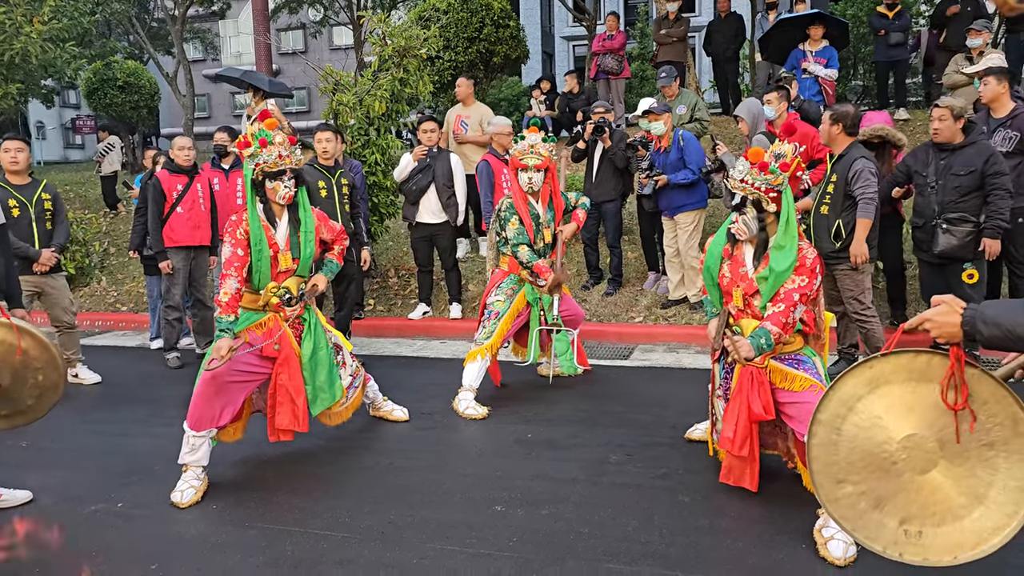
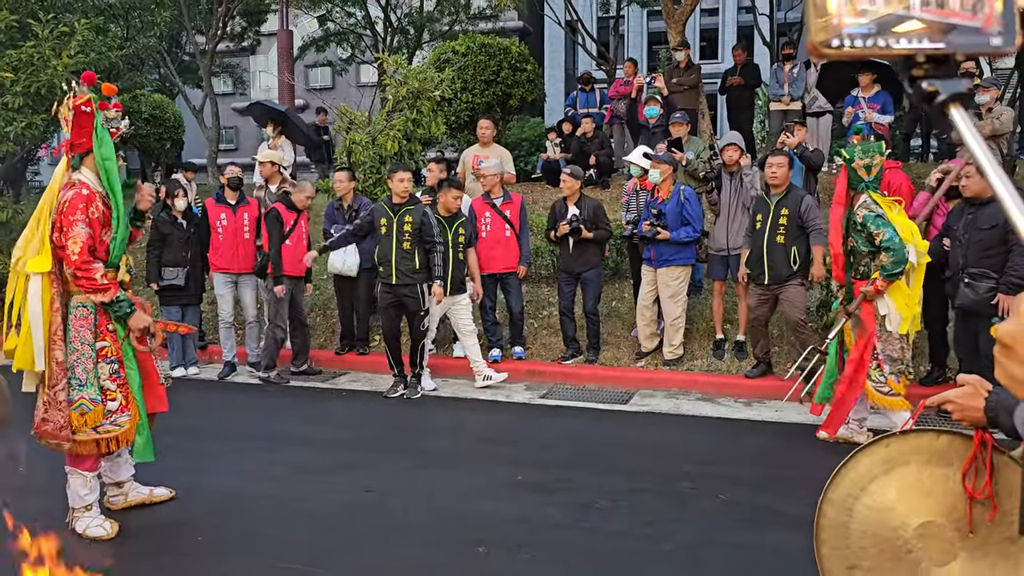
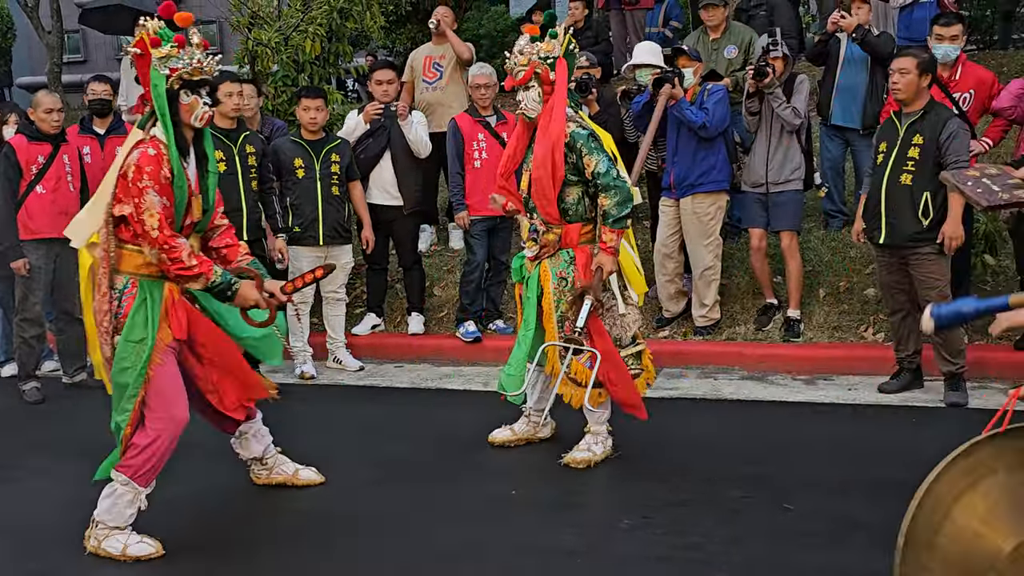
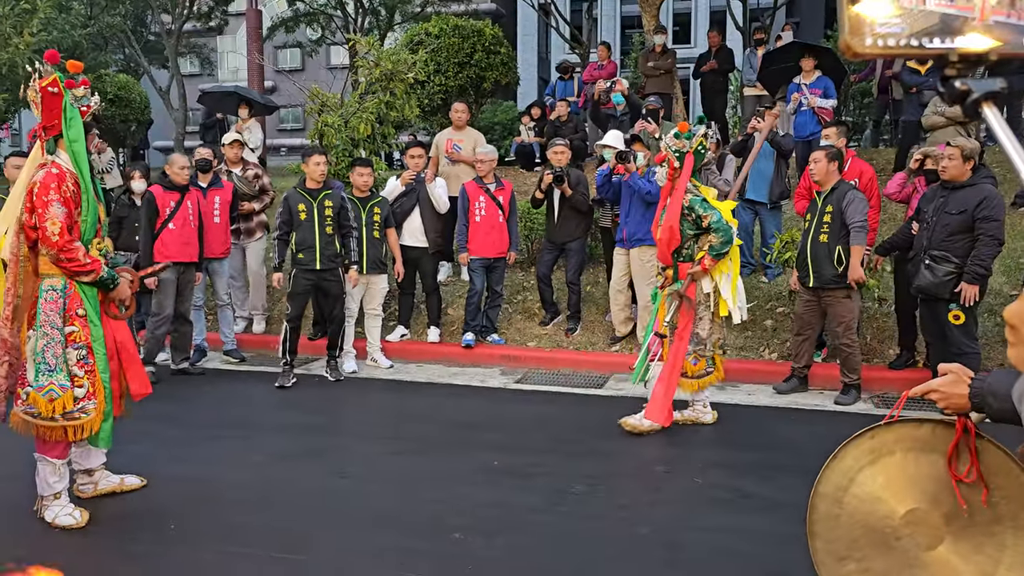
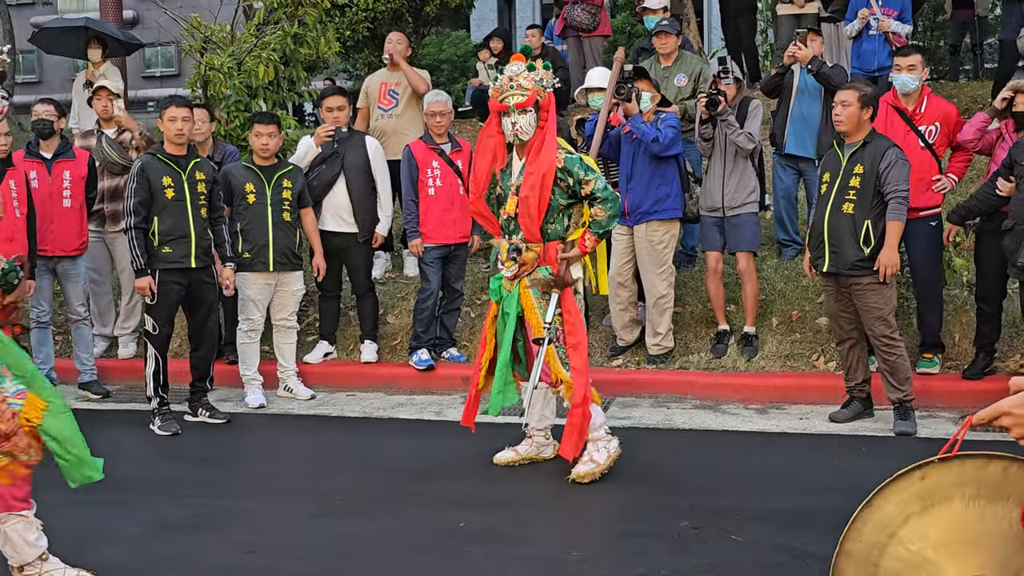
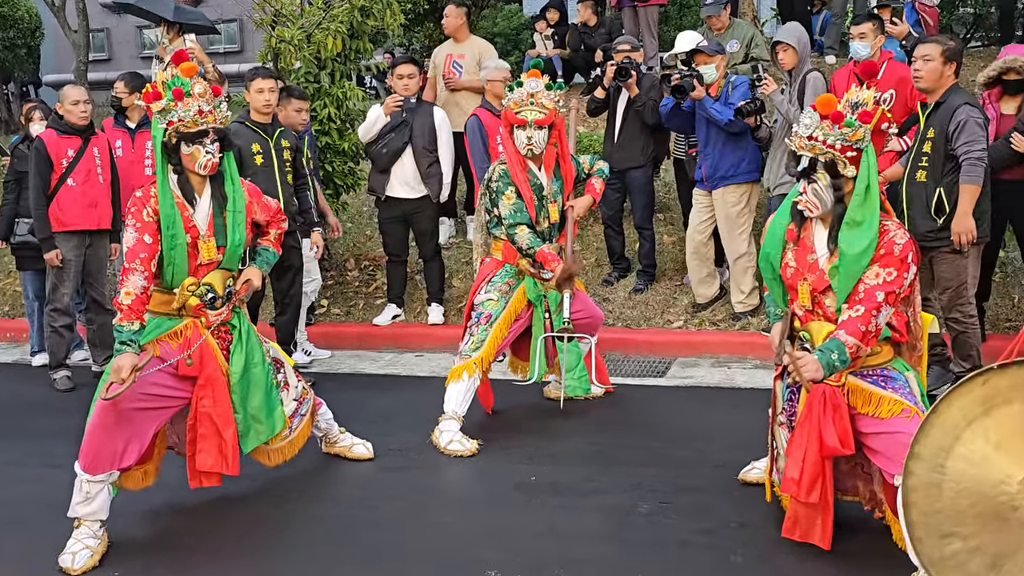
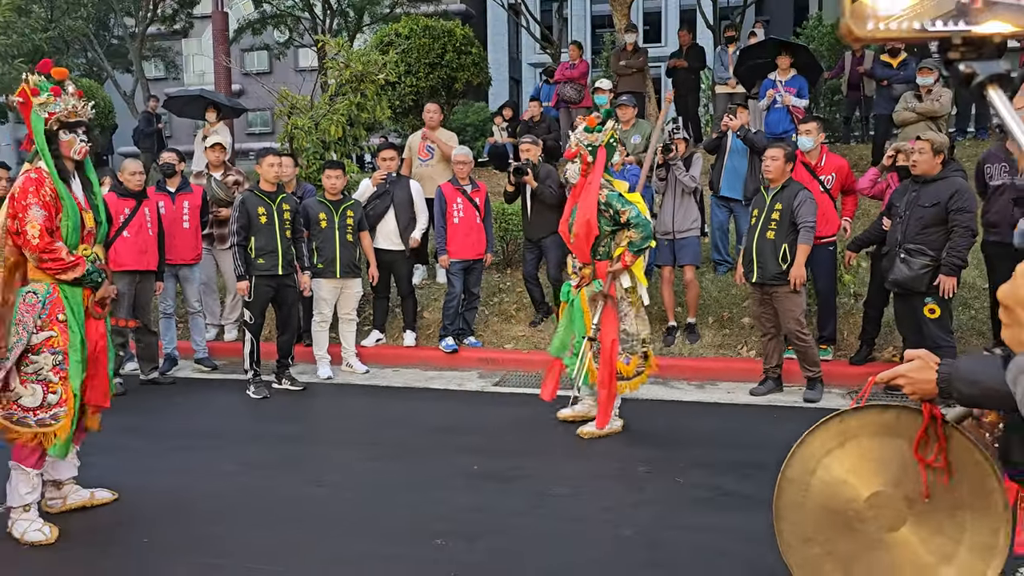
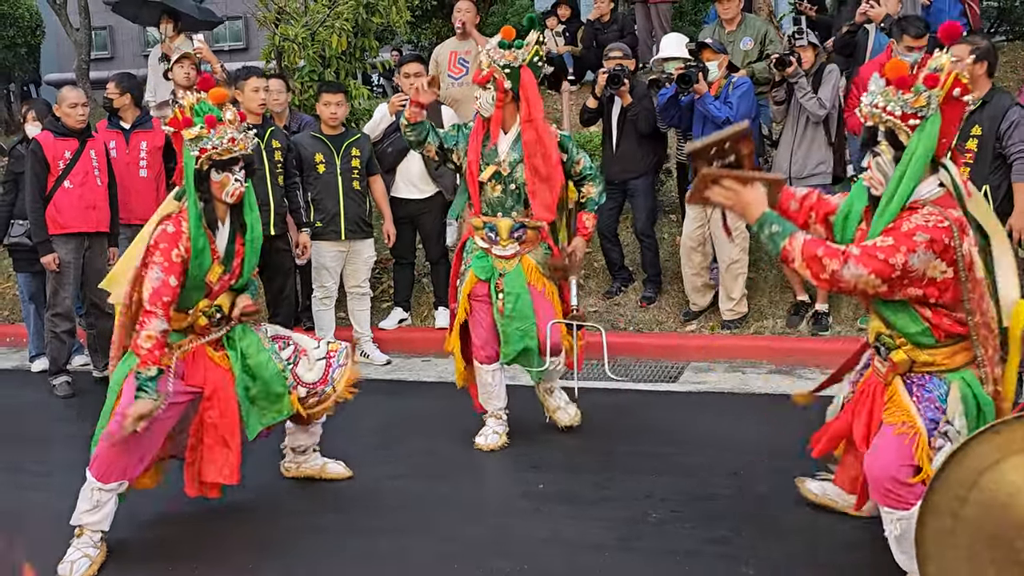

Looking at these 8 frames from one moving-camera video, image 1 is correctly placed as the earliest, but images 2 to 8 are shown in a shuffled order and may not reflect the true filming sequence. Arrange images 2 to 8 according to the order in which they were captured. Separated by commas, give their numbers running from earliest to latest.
6, 8, 3, 5, 7, 4, 2
